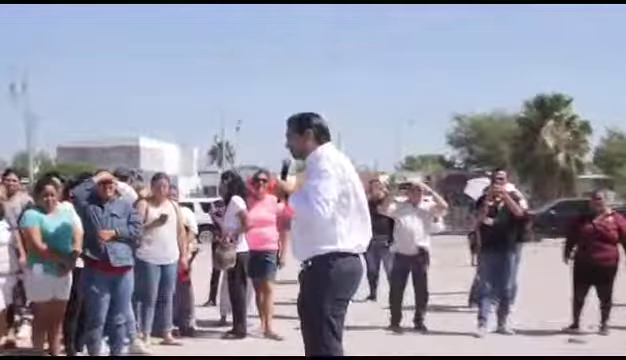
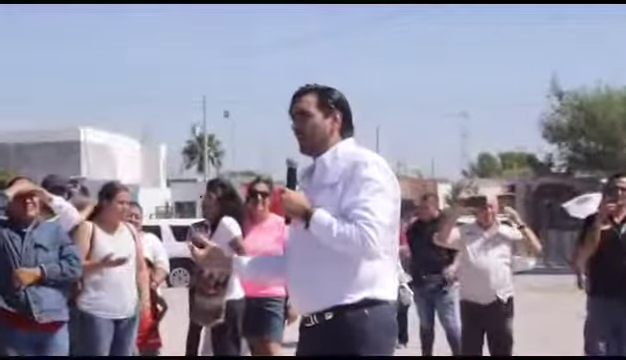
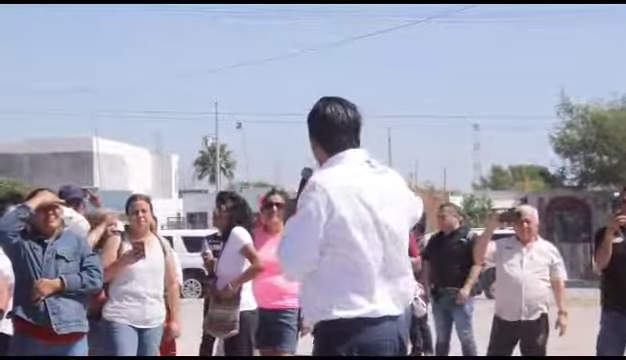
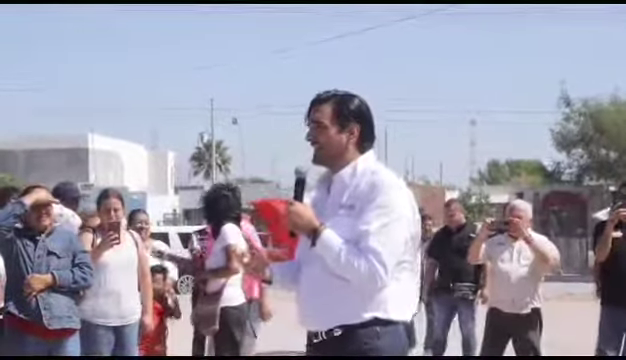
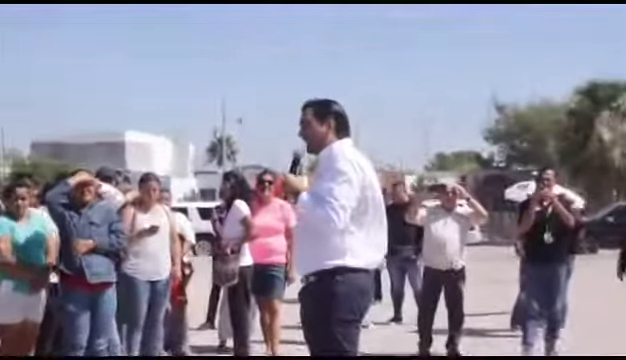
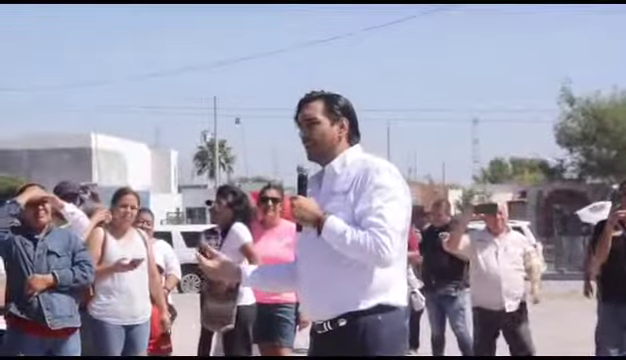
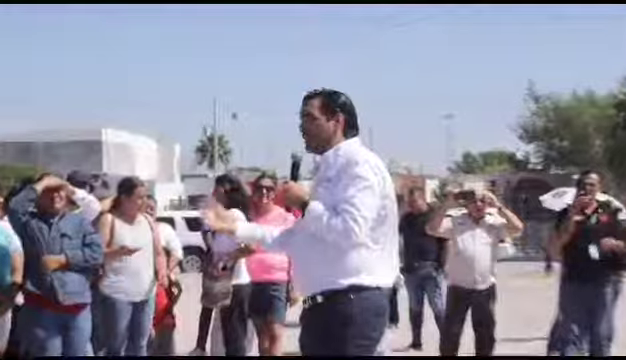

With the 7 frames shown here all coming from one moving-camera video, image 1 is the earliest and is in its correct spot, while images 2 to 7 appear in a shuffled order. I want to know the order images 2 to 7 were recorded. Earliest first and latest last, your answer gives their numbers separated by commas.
5, 7, 2, 6, 3, 4
